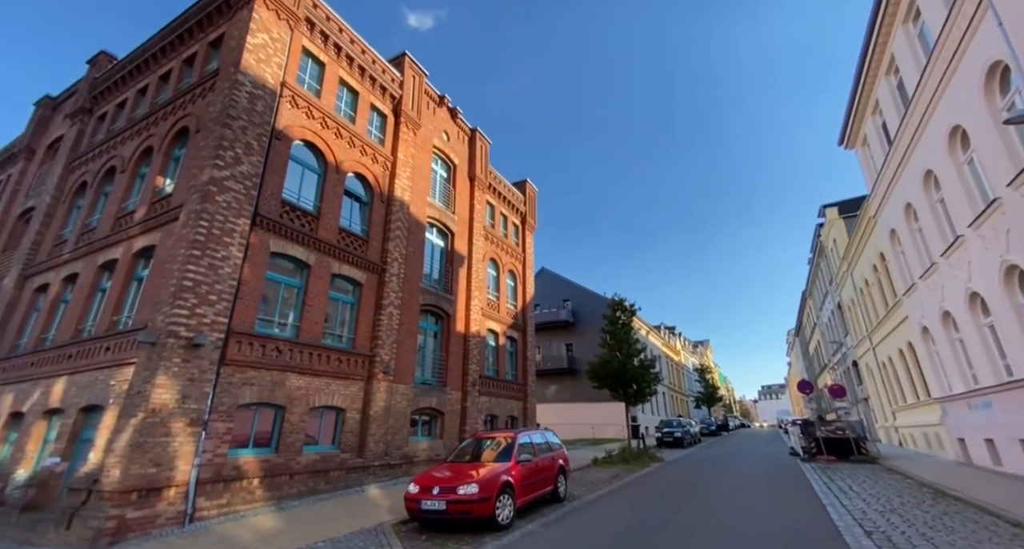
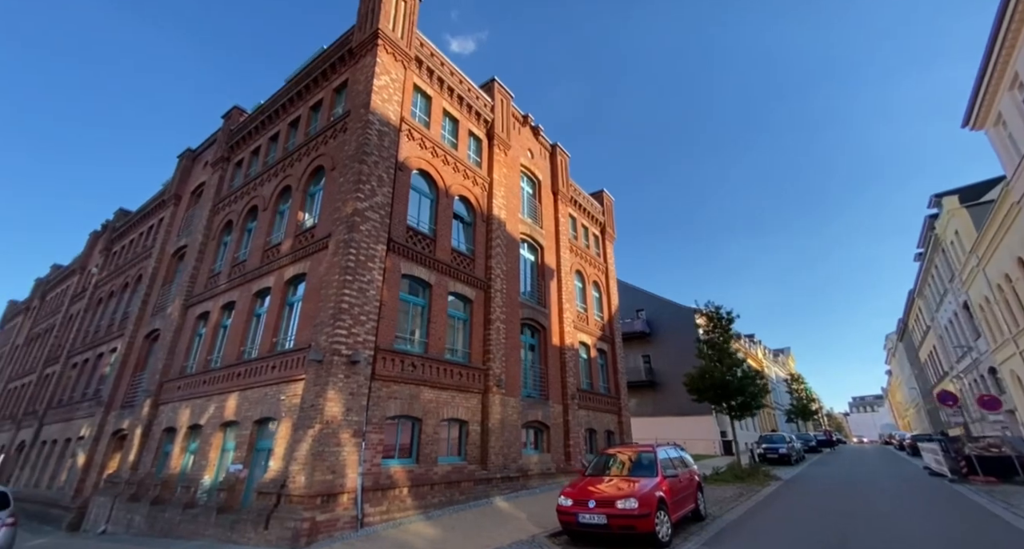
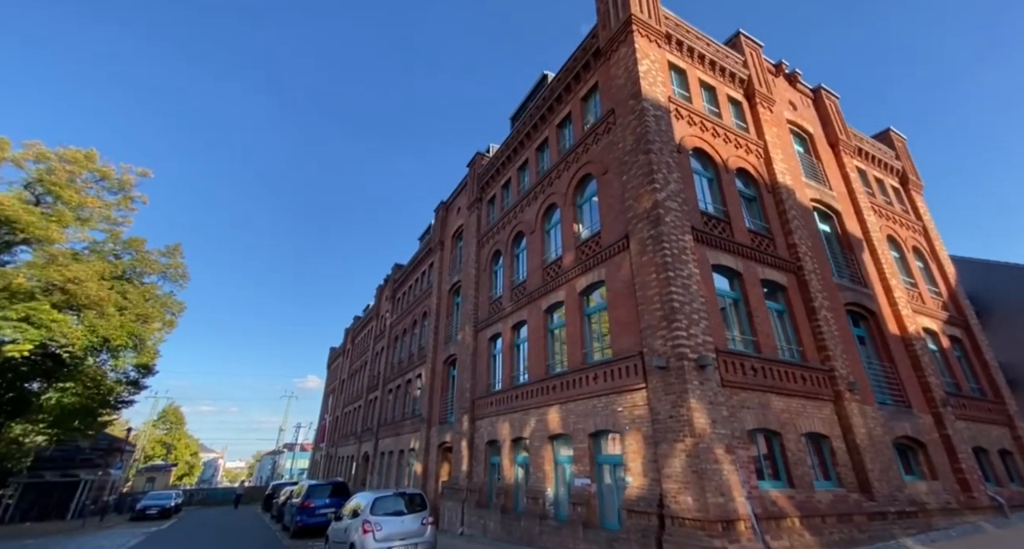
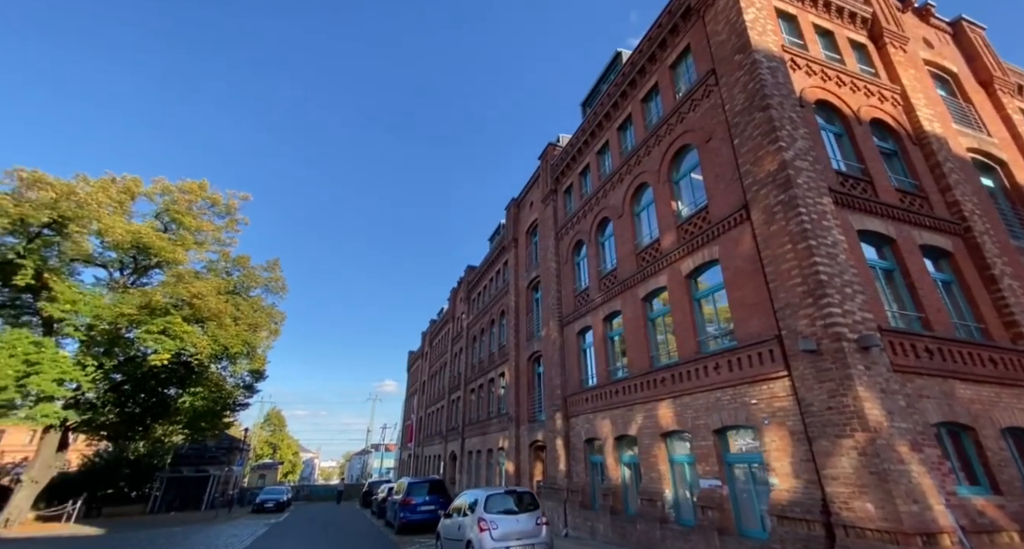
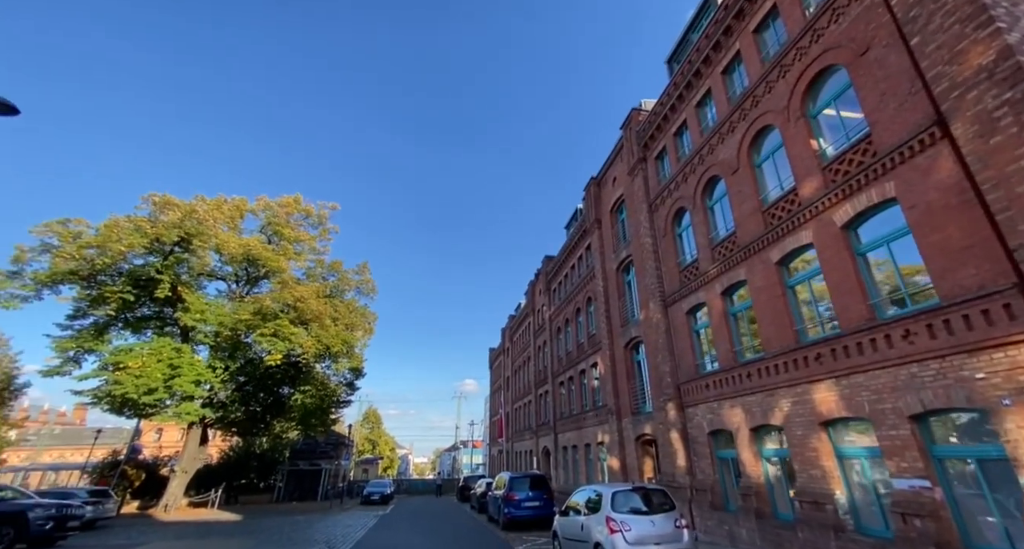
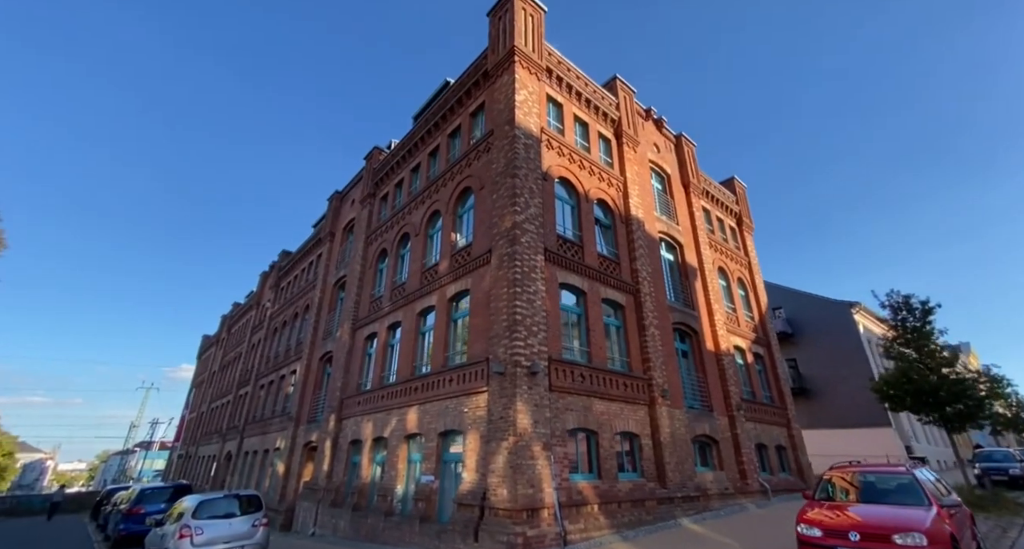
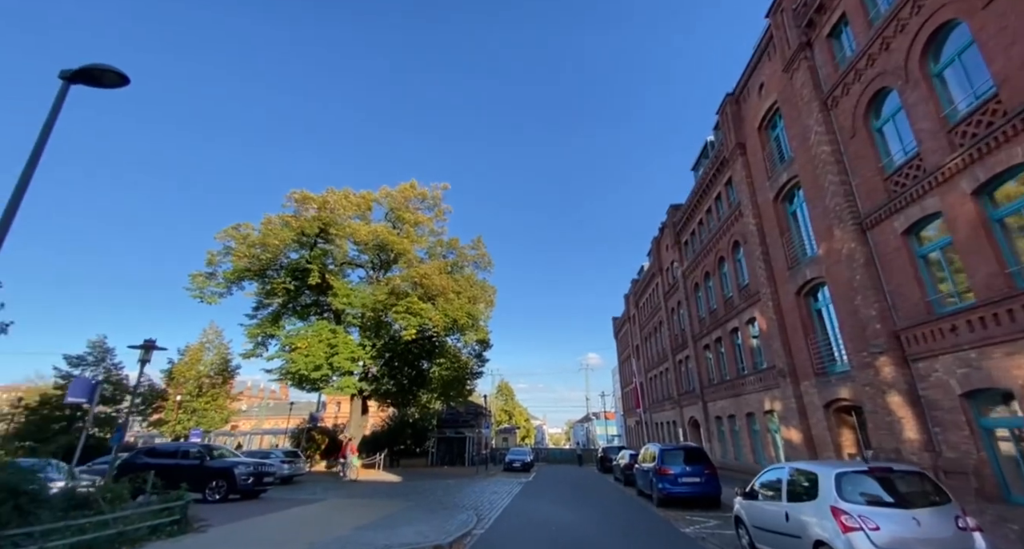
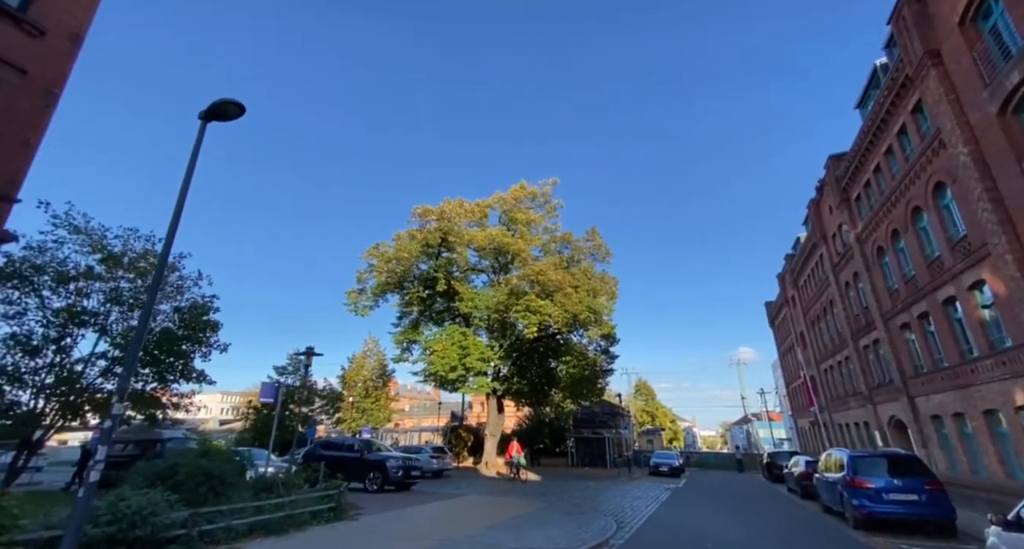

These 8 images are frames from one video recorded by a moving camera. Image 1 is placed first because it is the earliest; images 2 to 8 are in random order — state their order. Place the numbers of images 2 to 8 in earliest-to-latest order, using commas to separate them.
2, 6, 3, 4, 5, 7, 8
